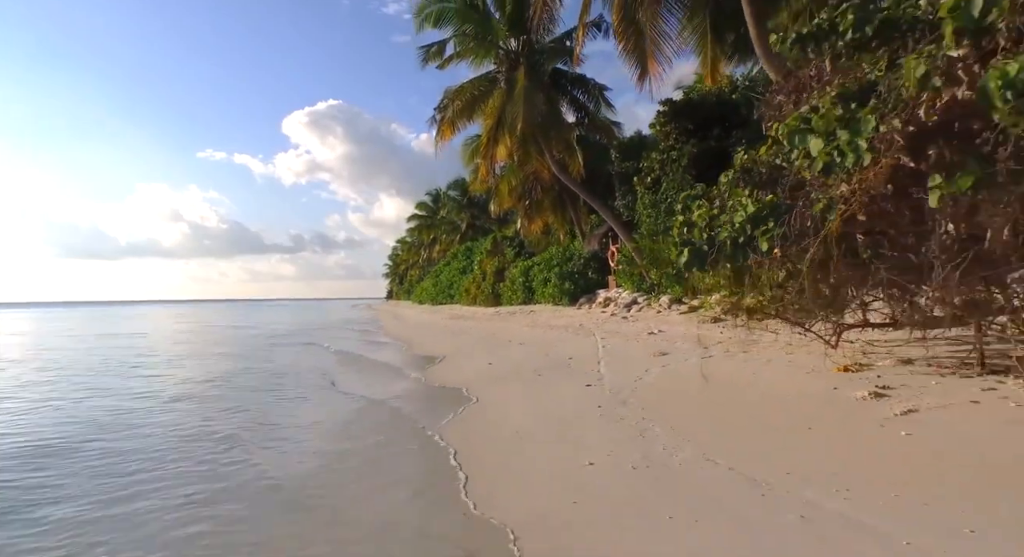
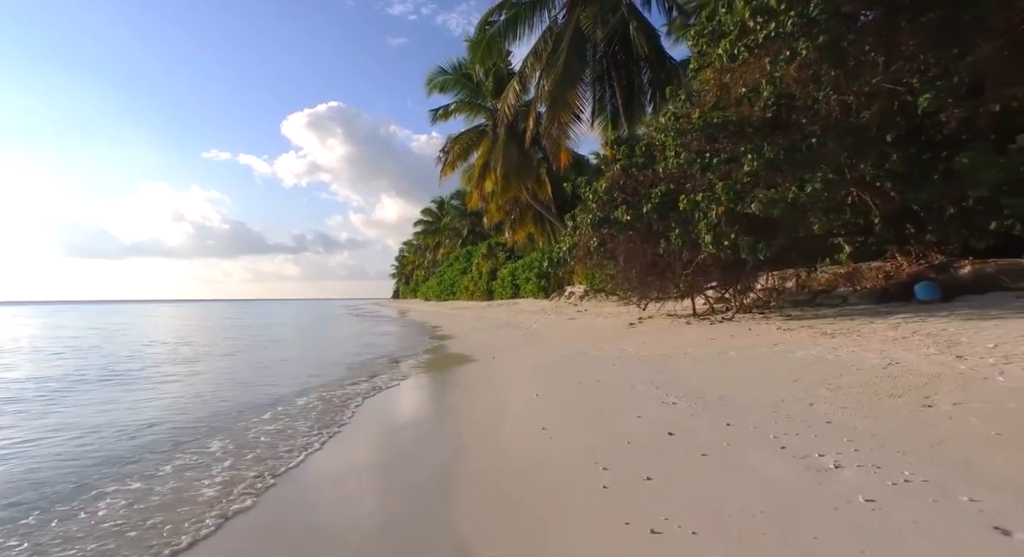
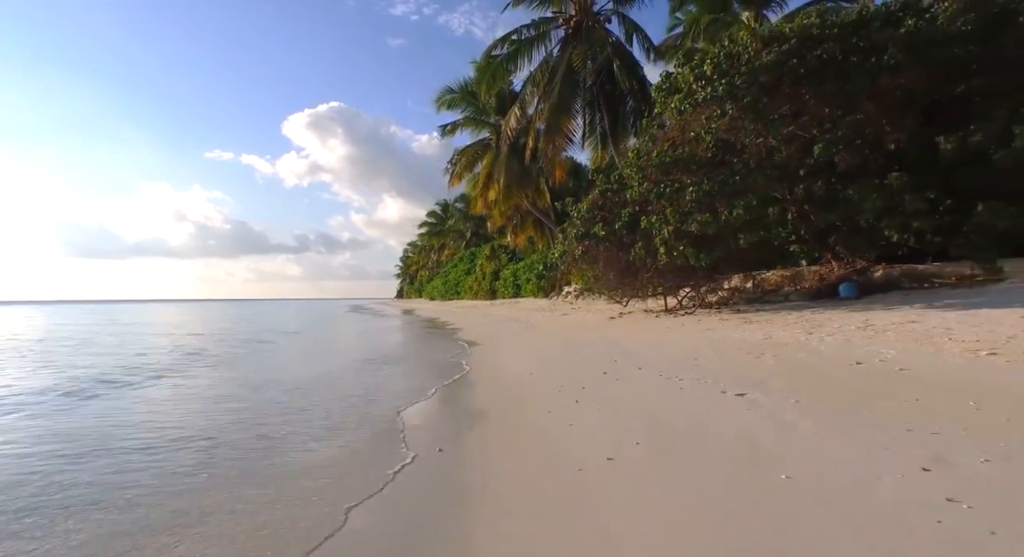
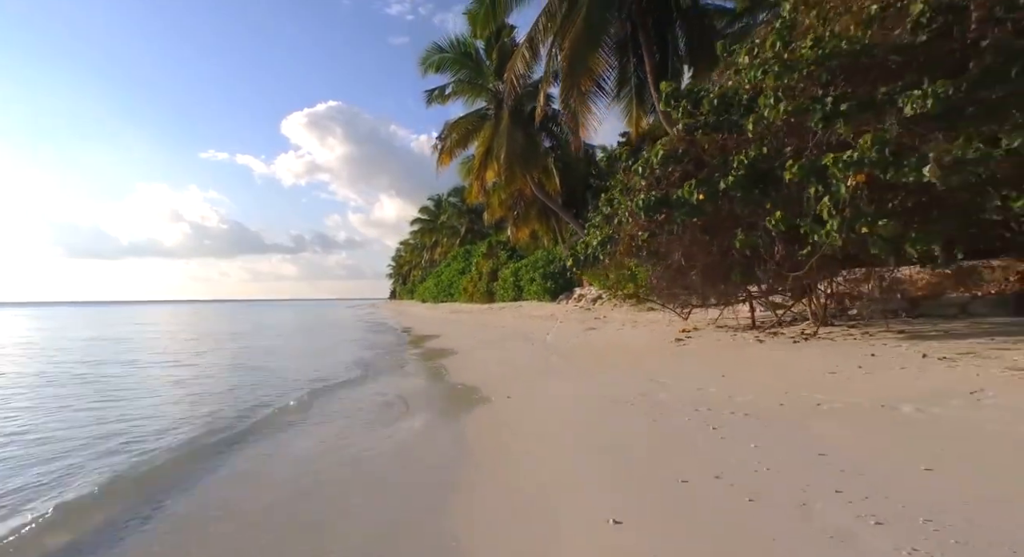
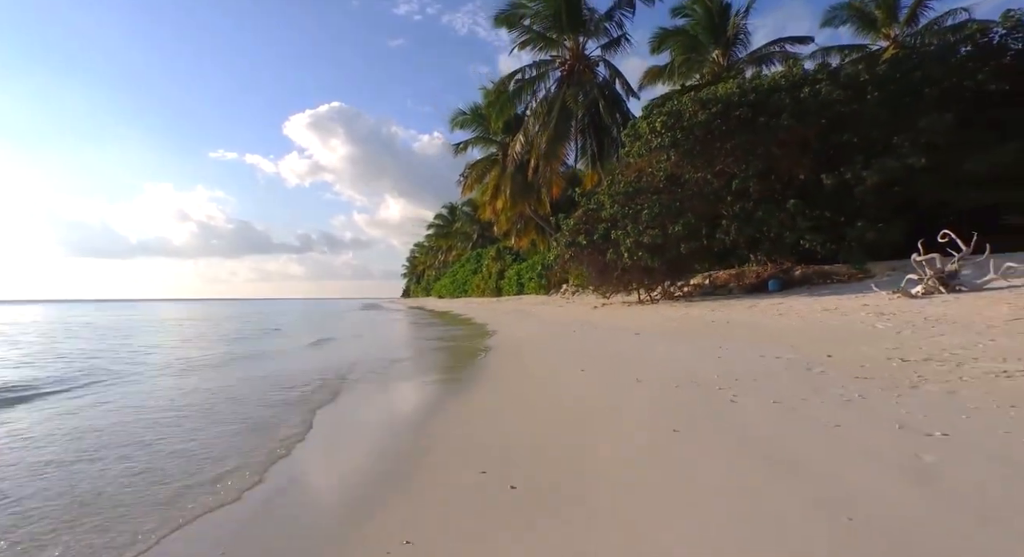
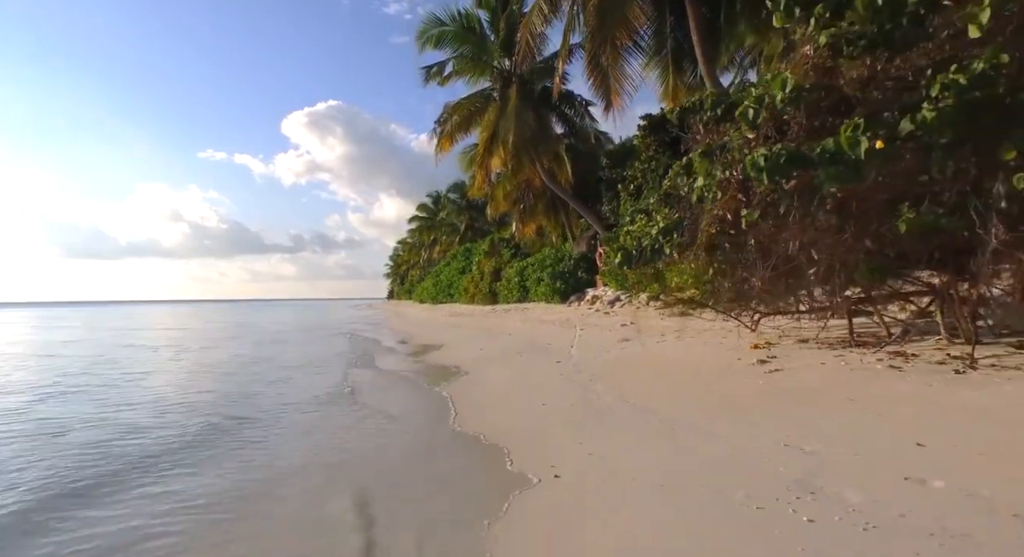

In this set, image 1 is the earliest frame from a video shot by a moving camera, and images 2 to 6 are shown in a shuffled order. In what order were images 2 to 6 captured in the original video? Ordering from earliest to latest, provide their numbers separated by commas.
6, 4, 2, 3, 5
